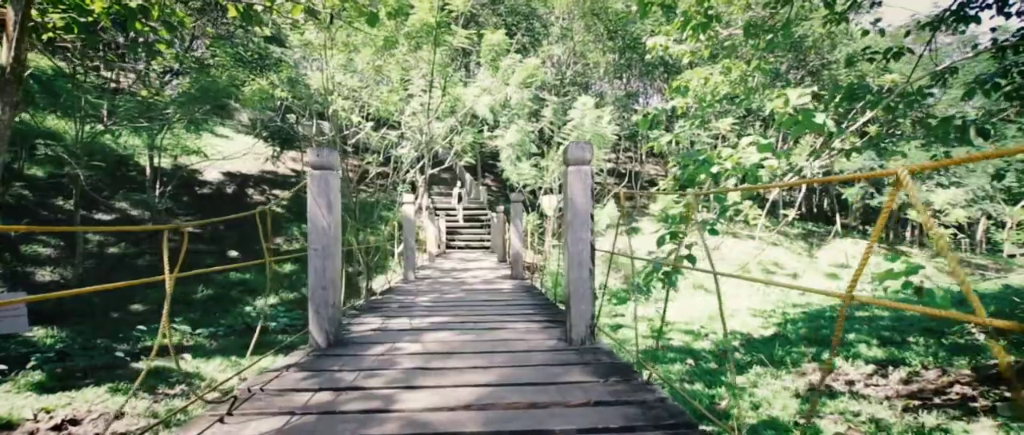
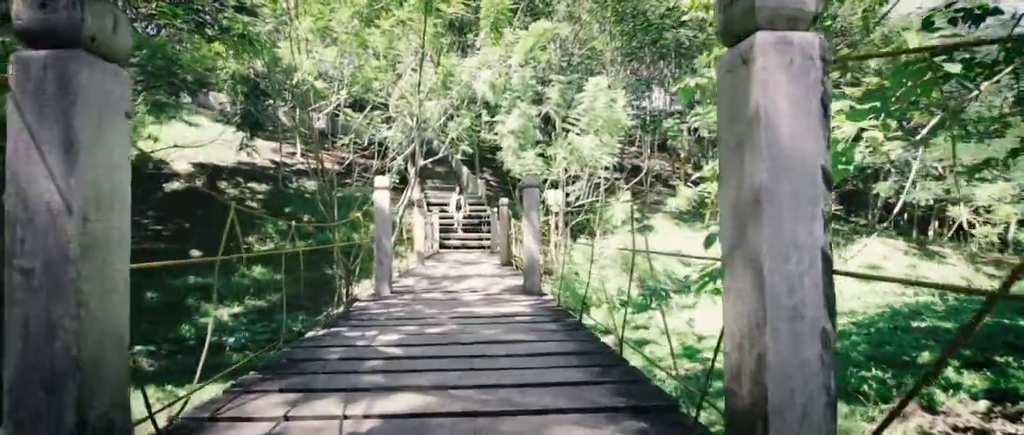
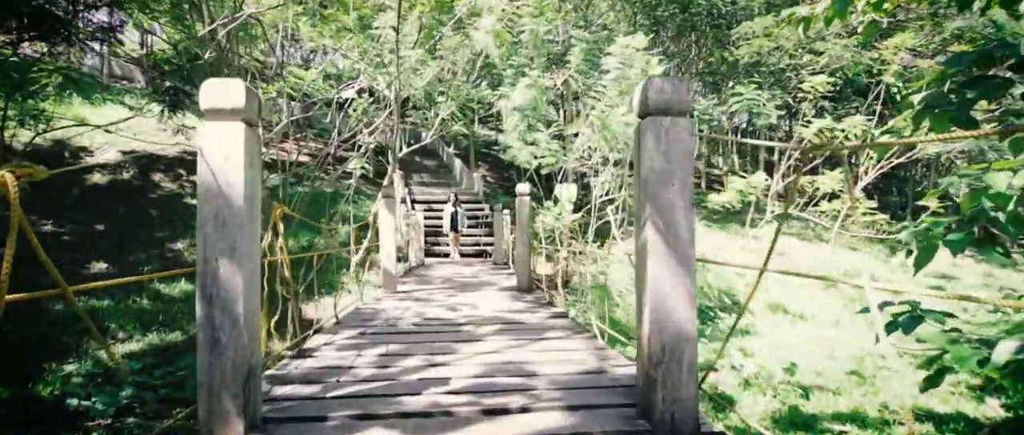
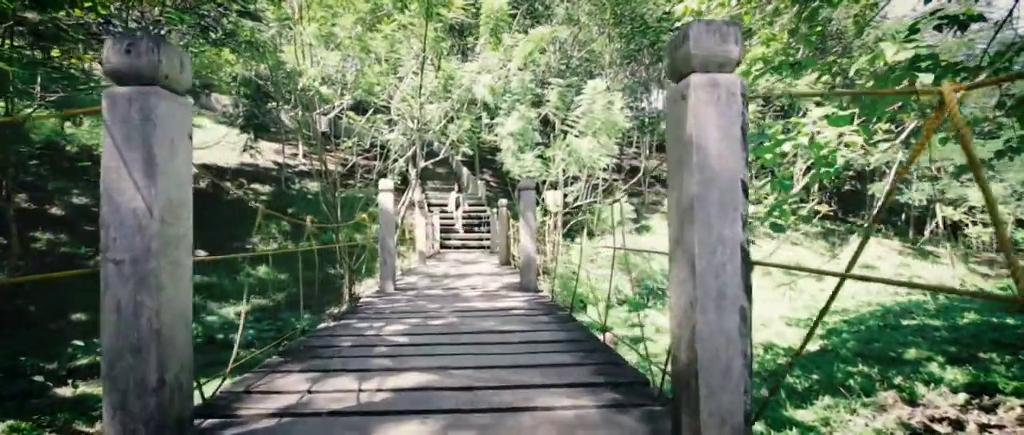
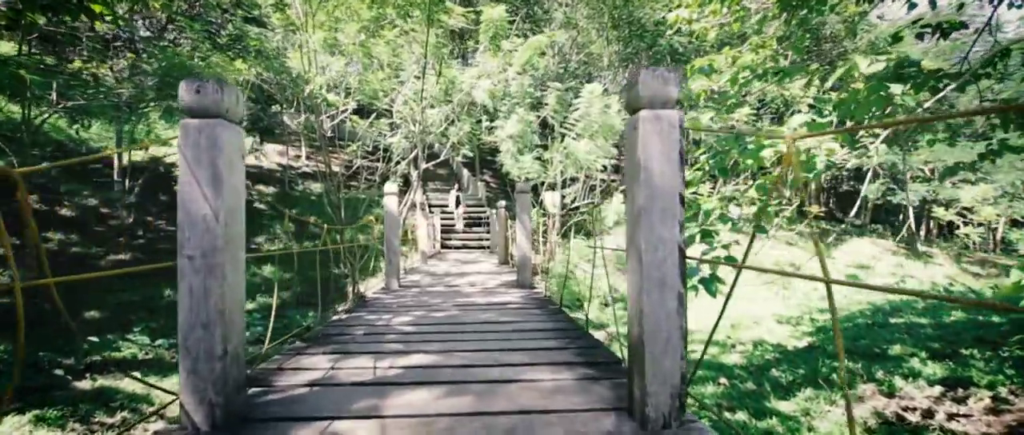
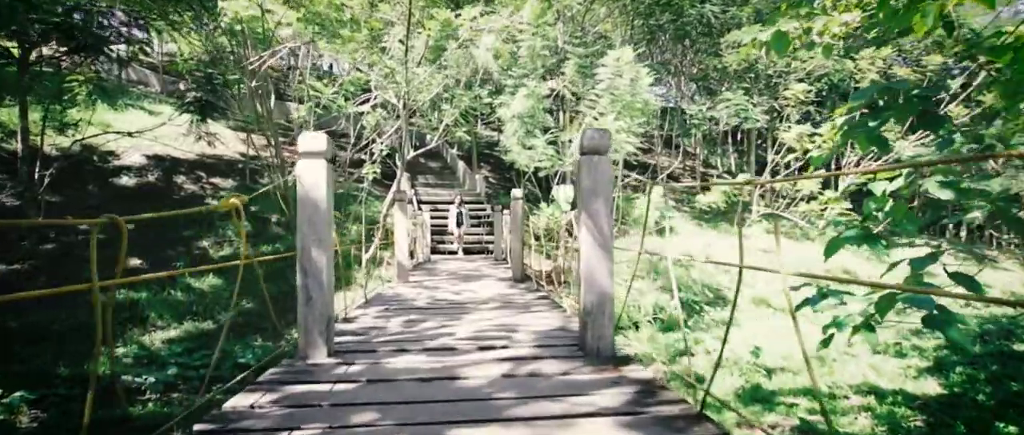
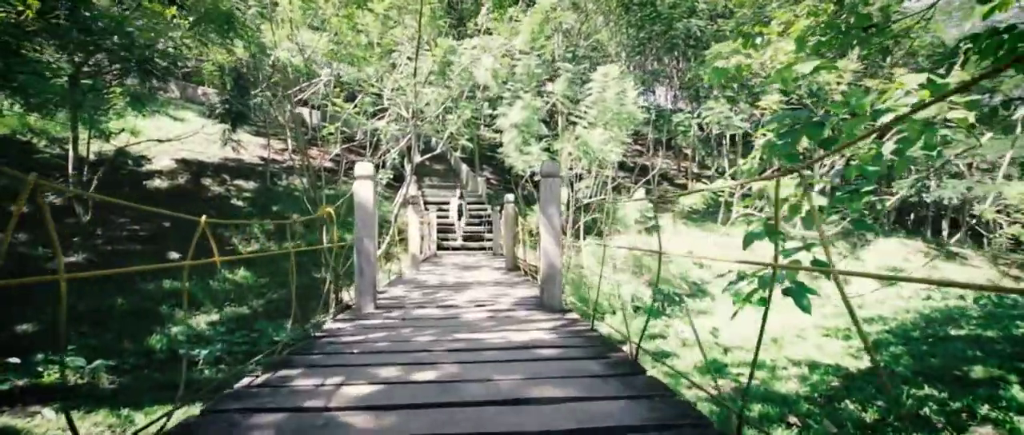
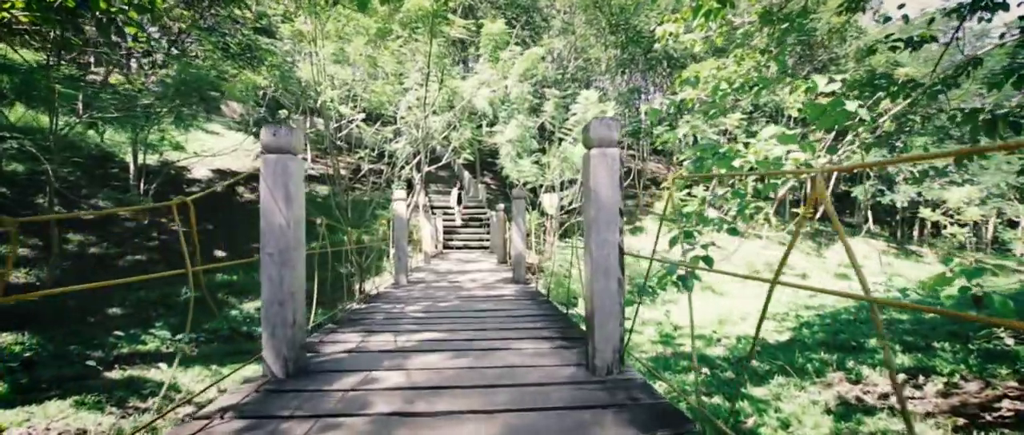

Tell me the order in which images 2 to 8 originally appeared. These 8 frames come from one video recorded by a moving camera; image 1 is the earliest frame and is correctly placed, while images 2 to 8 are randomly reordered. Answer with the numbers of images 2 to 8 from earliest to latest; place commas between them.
8, 5, 4, 2, 7, 6, 3
